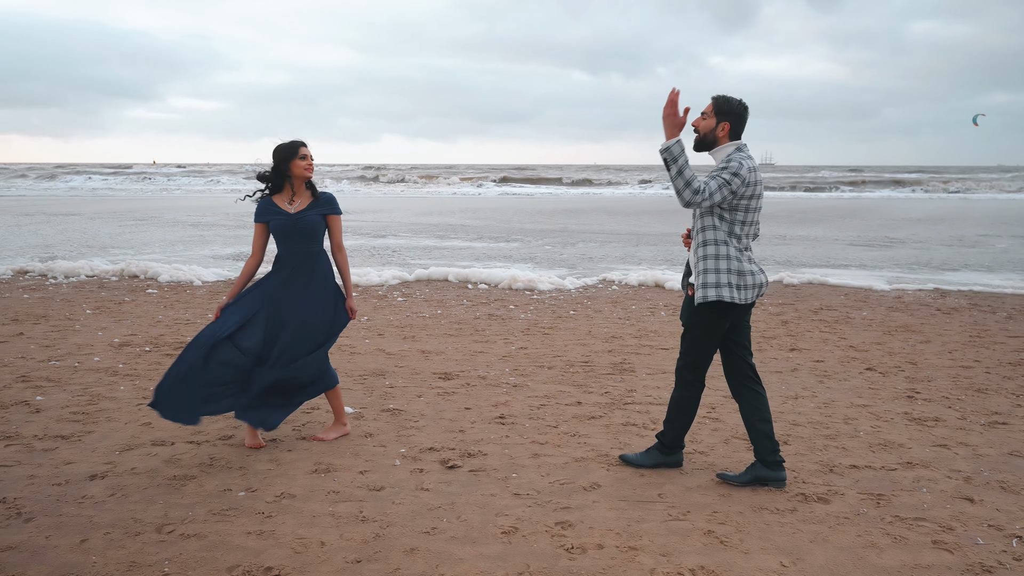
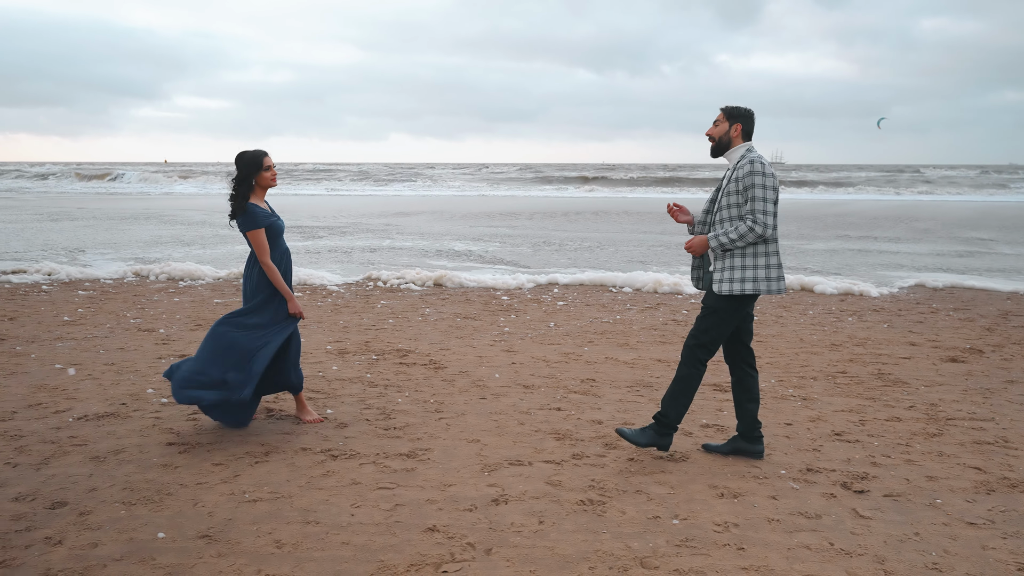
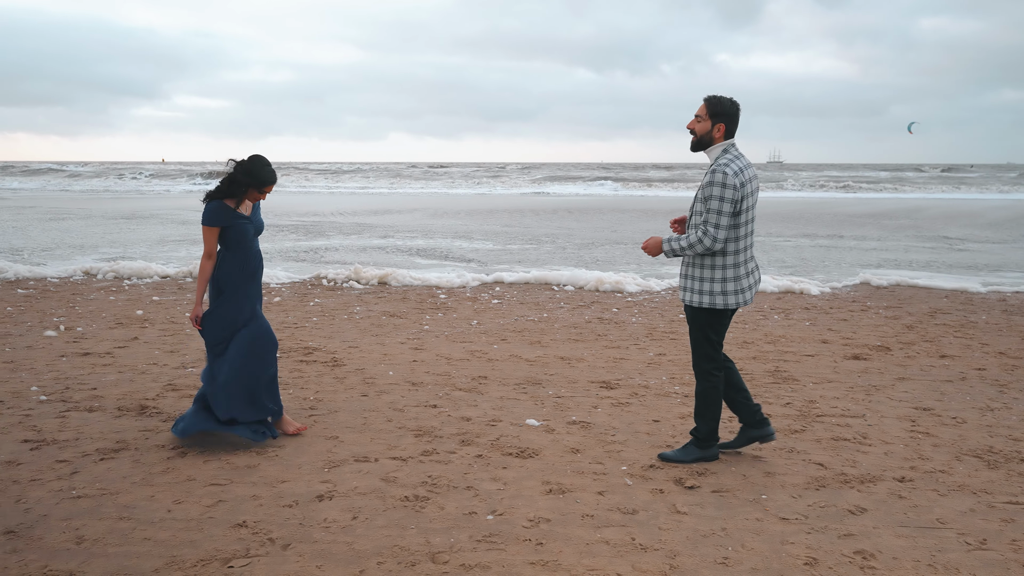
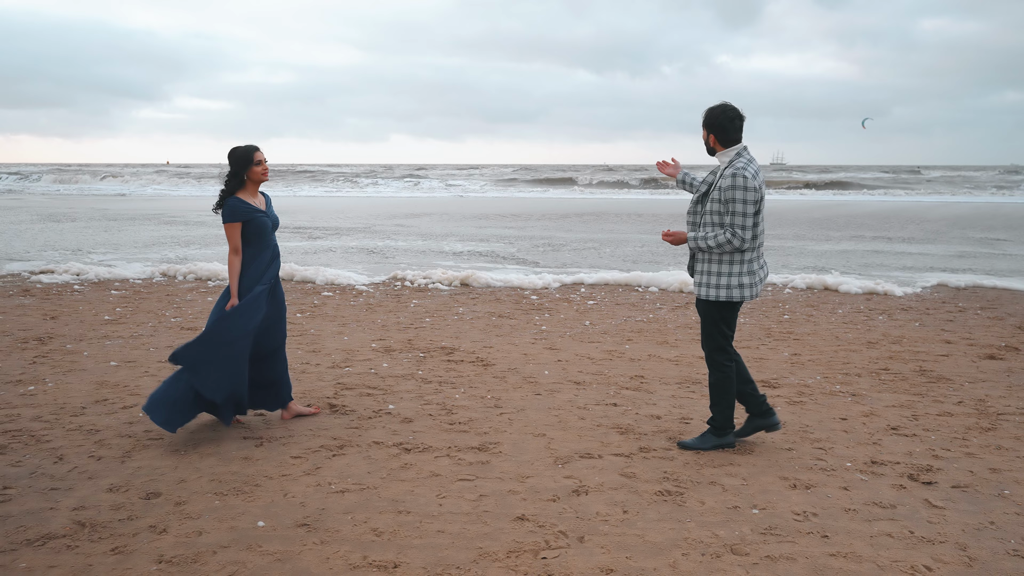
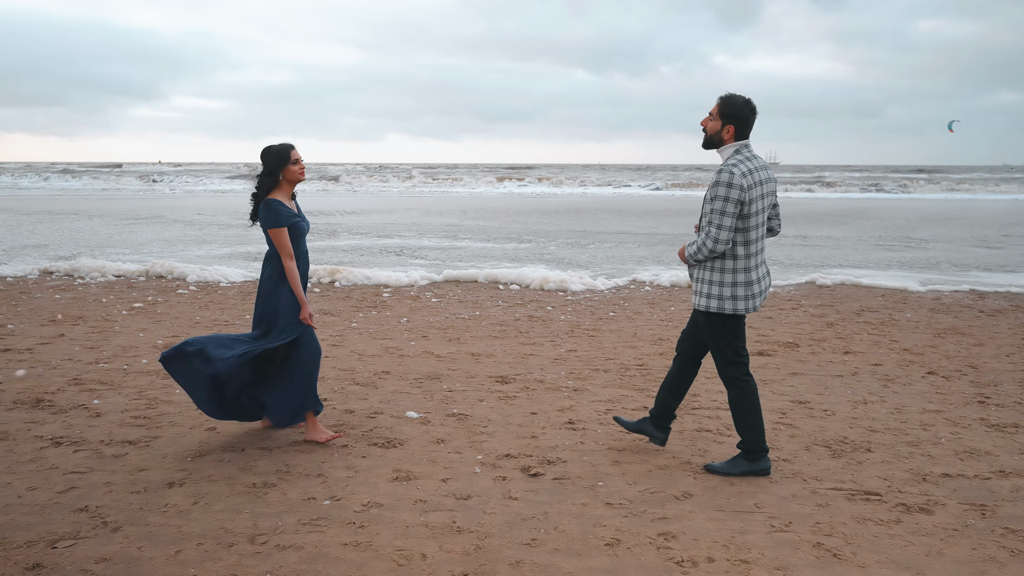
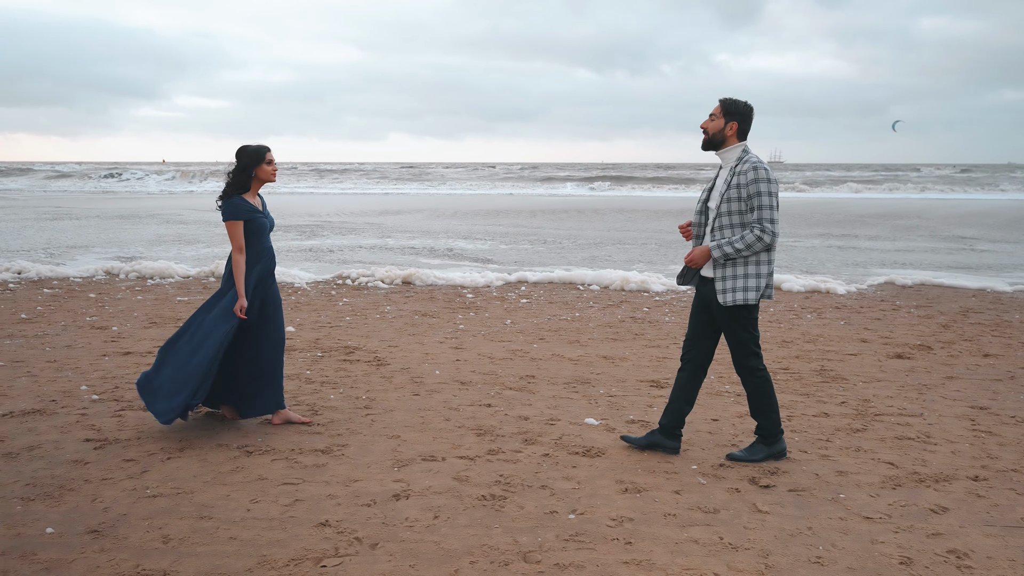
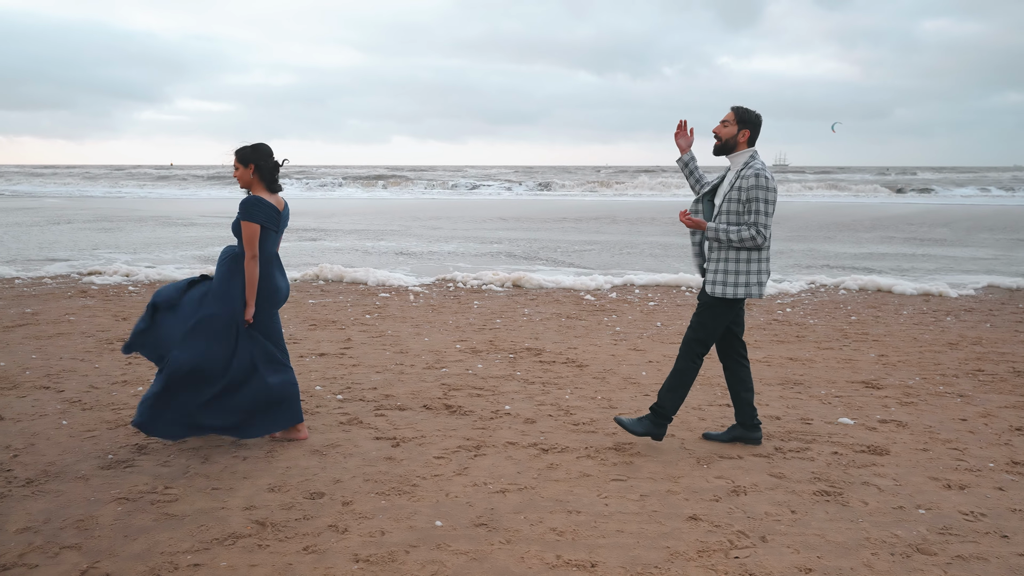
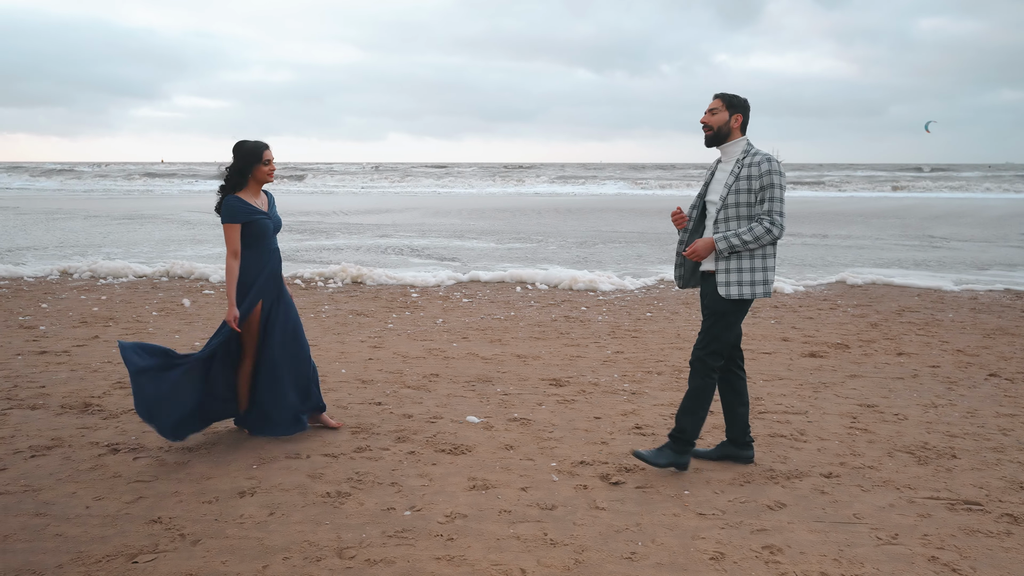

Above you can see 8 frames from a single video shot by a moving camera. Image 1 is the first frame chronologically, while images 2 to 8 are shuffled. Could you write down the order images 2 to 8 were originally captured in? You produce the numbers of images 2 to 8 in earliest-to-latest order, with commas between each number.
5, 8, 3, 6, 2, 4, 7
